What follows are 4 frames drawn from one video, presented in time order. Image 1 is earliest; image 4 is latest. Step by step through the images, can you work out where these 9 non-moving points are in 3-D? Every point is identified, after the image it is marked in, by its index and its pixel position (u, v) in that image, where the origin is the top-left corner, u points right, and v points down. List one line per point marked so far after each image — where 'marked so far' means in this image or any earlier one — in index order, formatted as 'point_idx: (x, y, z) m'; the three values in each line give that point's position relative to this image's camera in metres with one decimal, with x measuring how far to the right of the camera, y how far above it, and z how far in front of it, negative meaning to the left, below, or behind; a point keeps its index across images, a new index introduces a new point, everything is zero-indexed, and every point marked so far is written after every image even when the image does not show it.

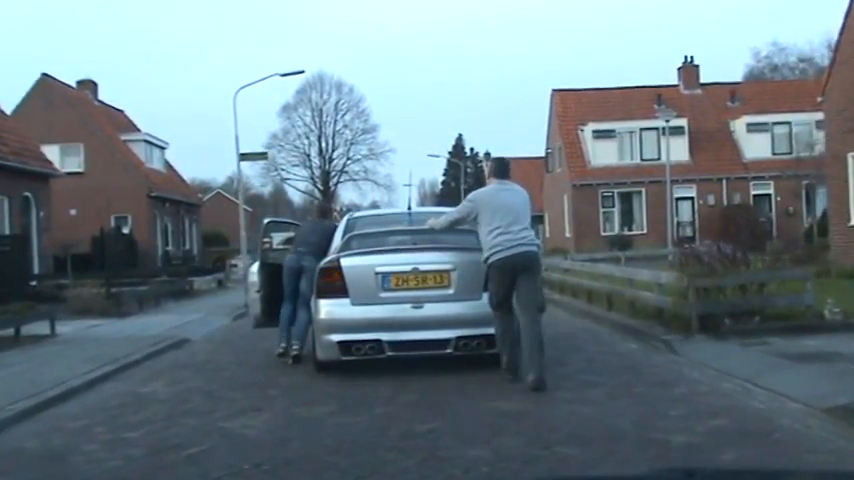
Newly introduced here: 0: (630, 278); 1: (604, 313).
0: (+2.6, -0.5, +15.6) m
1: (+2.5, -1.0, +16.5) m
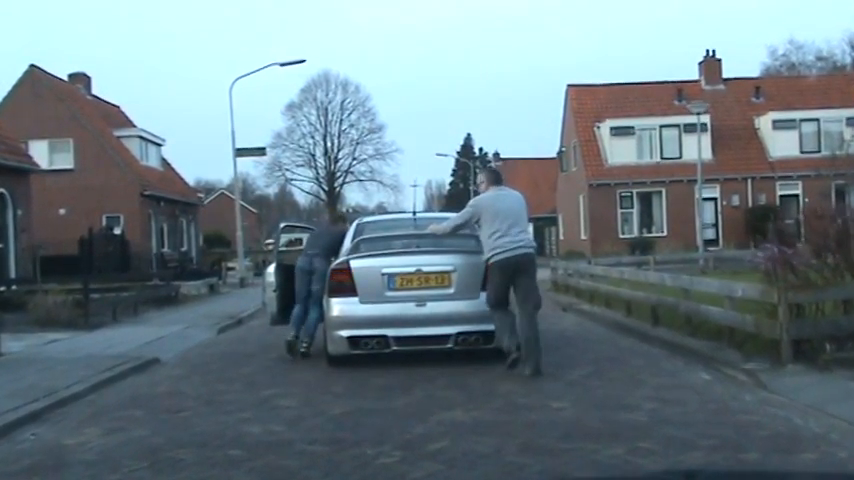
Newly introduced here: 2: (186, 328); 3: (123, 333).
0: (+2.8, -0.5, +13.0) m
1: (+2.6, -1.1, +13.9) m
2: (-3.7, -1.3, +18.2) m
3: (-4.4, -1.3, +17.2) m
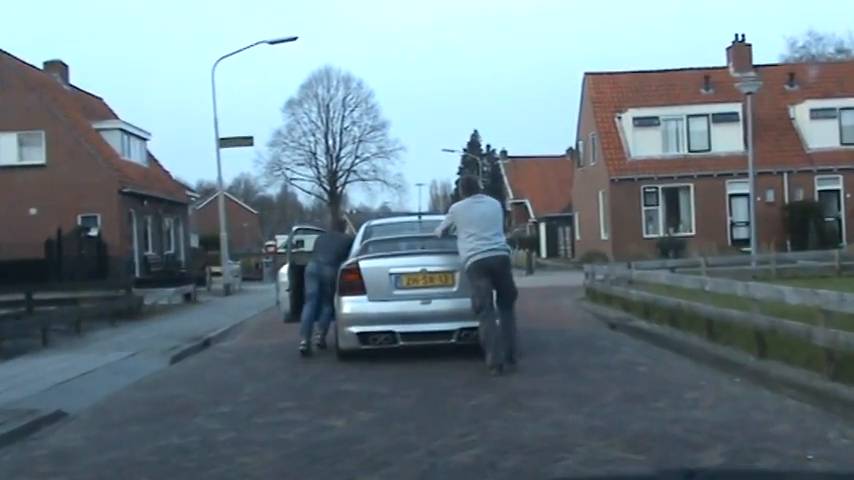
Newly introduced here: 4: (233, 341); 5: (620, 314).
0: (+3.0, -0.5, +8.9) m
1: (+2.8, -1.0, +9.9) m
2: (-3.5, -1.4, +14.1) m
3: (-4.2, -1.4, +13.1) m
4: (-2.7, -1.4, +16.4) m
5: (+2.8, -1.1, +17.2) m
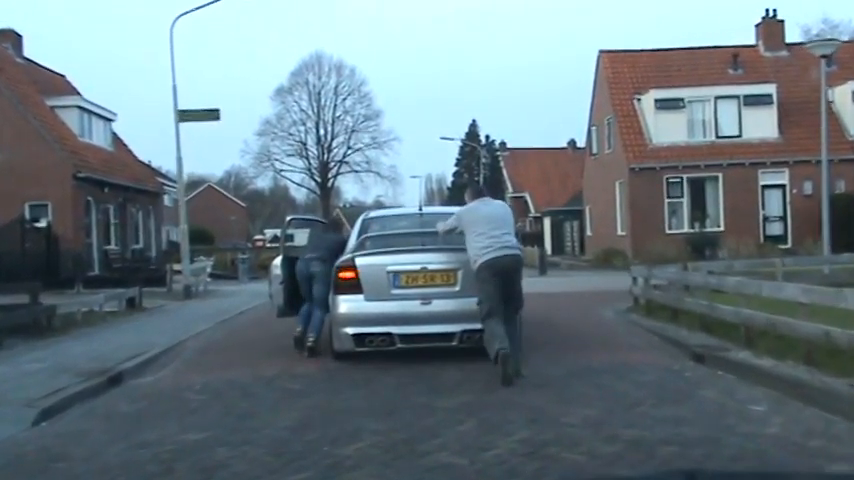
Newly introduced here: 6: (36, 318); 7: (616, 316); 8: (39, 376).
0: (+3.1, -0.5, +4.0) m
1: (+2.9, -1.0, +4.9) m
2: (-3.4, -1.3, +9.2) m
3: (-4.1, -1.3, +8.2) m
4: (-2.6, -1.3, +11.4) m
5: (+2.8, -1.0, +12.2) m
6: (-5.0, -1.0, +15.2) m
7: (+2.6, -1.1, +16.4) m
8: (-3.6, -1.3, +11.1) m
